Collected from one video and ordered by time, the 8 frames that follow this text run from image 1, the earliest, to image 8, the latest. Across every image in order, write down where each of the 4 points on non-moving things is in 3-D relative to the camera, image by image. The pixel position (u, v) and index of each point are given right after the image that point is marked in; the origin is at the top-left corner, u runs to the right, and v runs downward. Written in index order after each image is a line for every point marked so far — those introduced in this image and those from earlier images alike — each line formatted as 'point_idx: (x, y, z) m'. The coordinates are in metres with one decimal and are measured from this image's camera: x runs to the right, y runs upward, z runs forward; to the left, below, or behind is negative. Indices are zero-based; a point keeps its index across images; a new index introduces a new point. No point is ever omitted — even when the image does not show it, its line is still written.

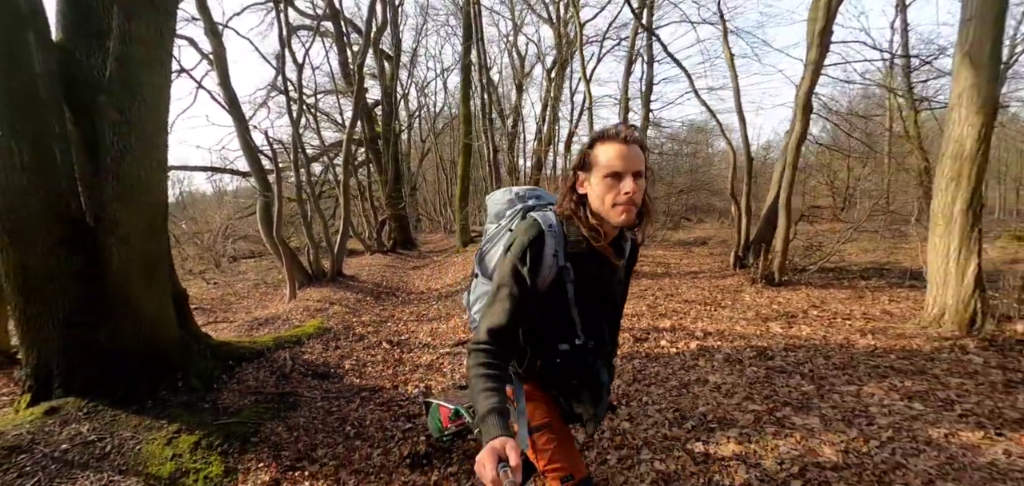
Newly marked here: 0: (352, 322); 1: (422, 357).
0: (-2.9, -1.4, +8.2) m
1: (-1.2, -1.6, +6.4) m
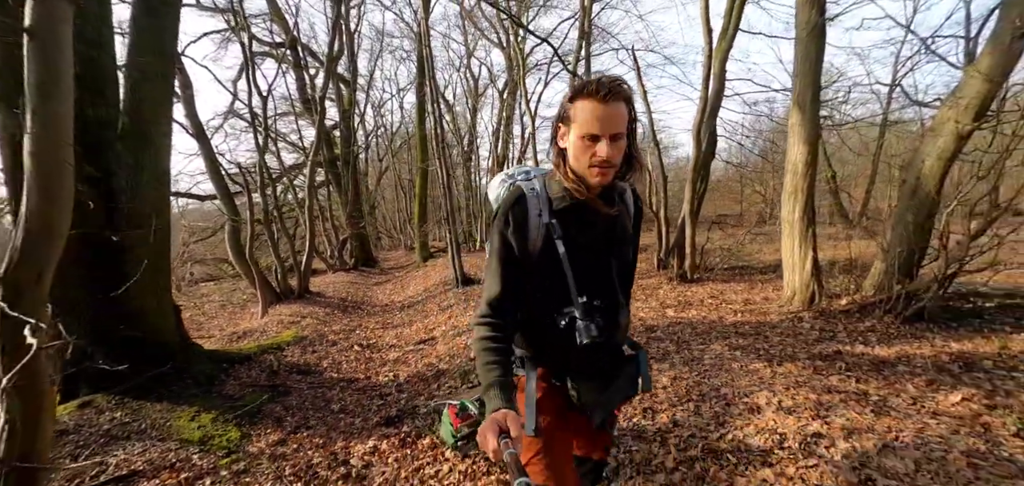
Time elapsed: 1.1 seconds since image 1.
0: (-3.7, -1.8, +9.1) m
1: (-2.0, -1.8, +7.5) m
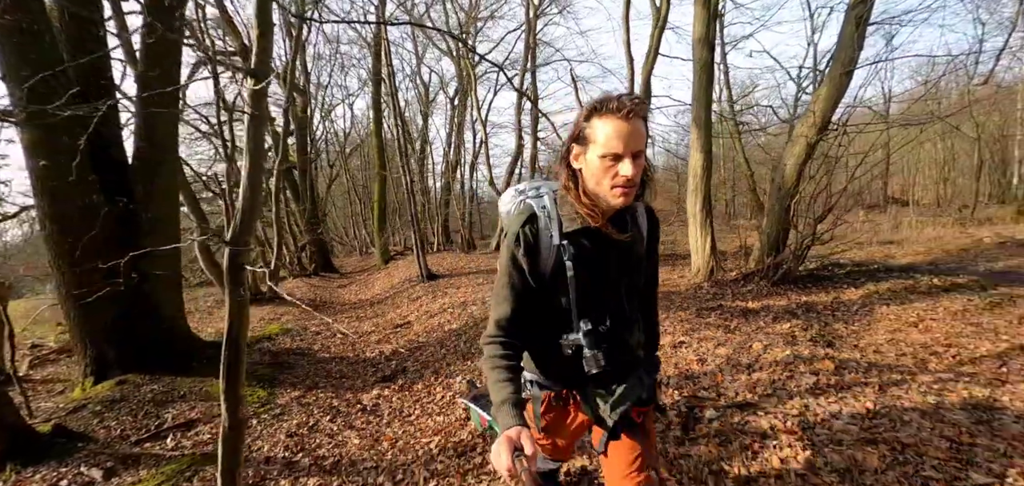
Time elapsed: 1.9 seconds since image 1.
0: (-4.6, -1.8, +10.1) m
1: (-2.6, -1.8, +8.6) m
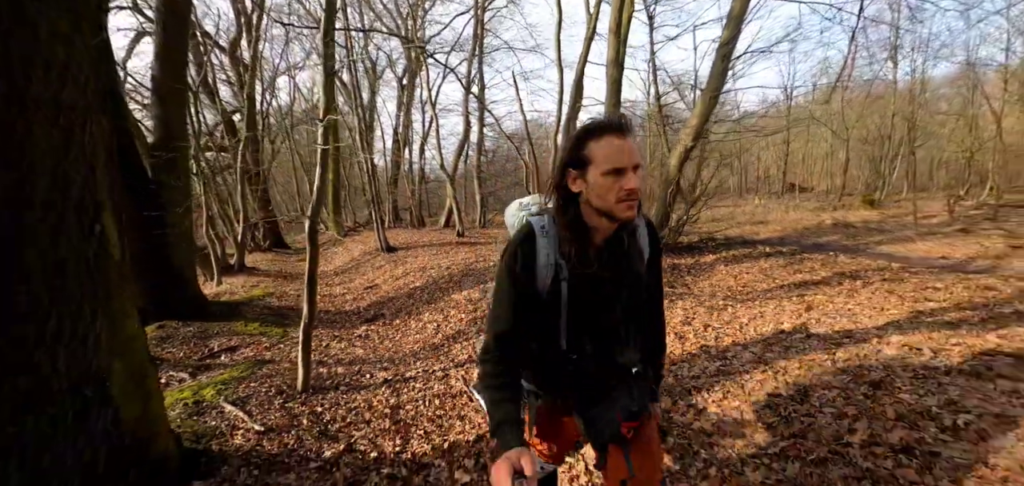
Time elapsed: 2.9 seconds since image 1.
0: (-5.9, -1.2, +11.8) m
1: (-3.8, -1.2, +10.6) m
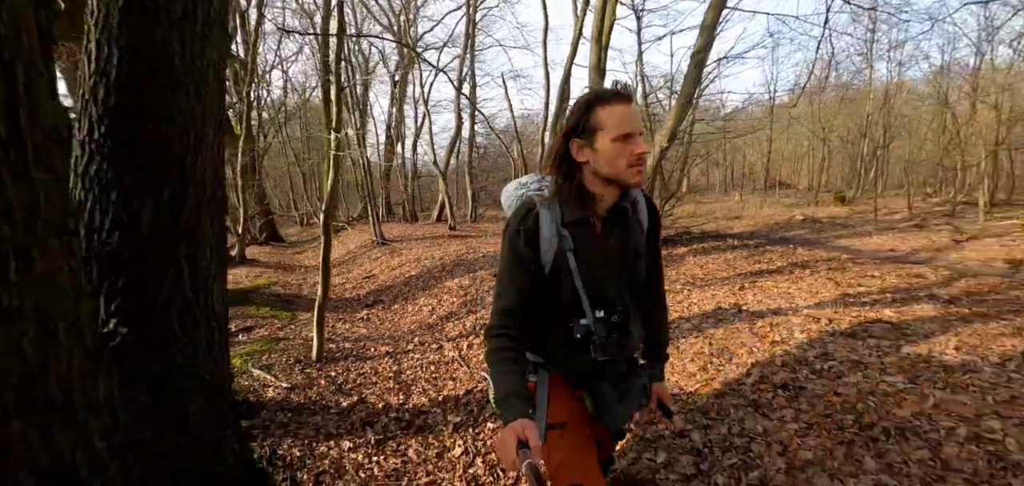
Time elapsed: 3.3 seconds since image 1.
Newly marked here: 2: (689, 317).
0: (-6.2, -1.0, +12.5) m
1: (-4.1, -1.0, +11.4) m
2: (+2.0, -0.8, +5.1) m
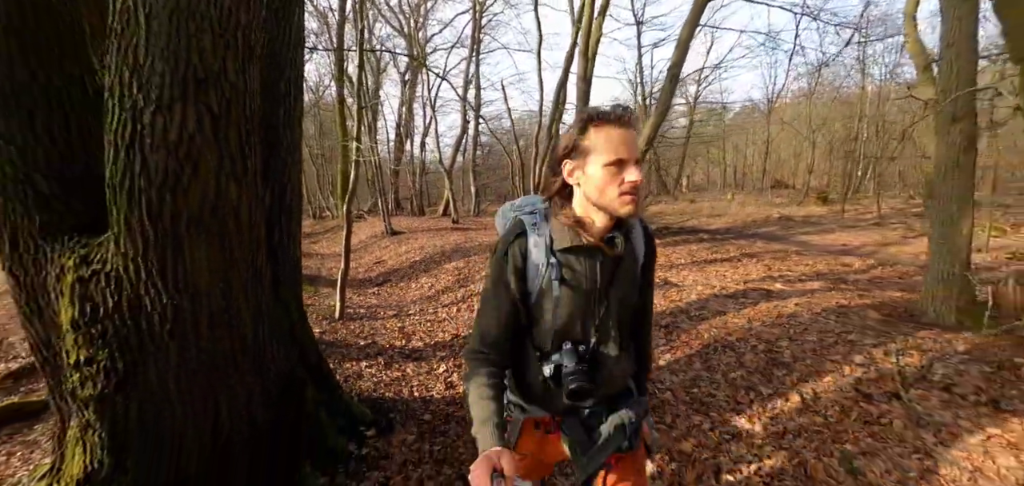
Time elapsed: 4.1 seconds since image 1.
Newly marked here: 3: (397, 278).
0: (-6.4, -0.6, +14.2) m
1: (-4.3, -0.7, +13.0) m
2: (+1.7, -0.7, +6.7) m
3: (-2.8, -0.8, +10.9) m
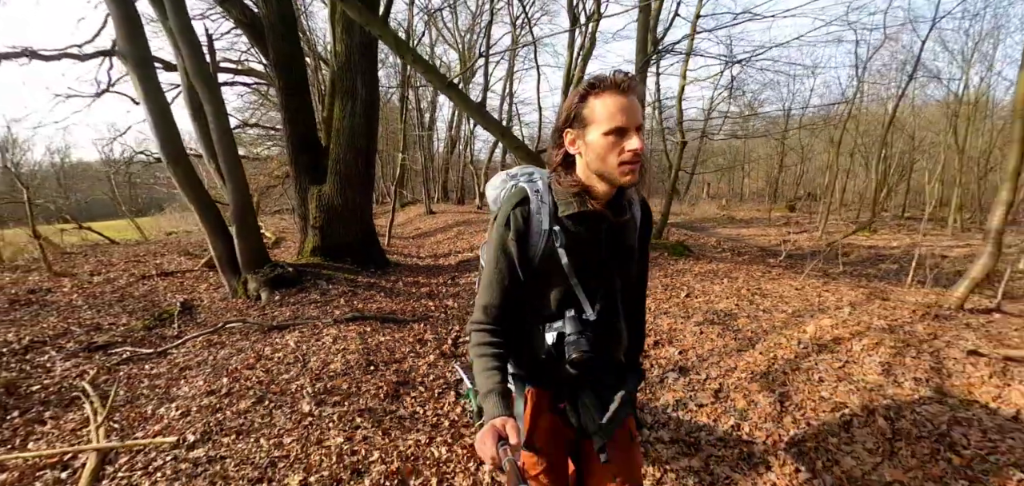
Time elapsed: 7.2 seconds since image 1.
0: (-6.7, +0.8, +21.6) m
1: (-4.8, +0.6, +20.2) m
2: (+0.4, +0.3, +13.2) m
3: (-3.5, +0.4, +17.9) m
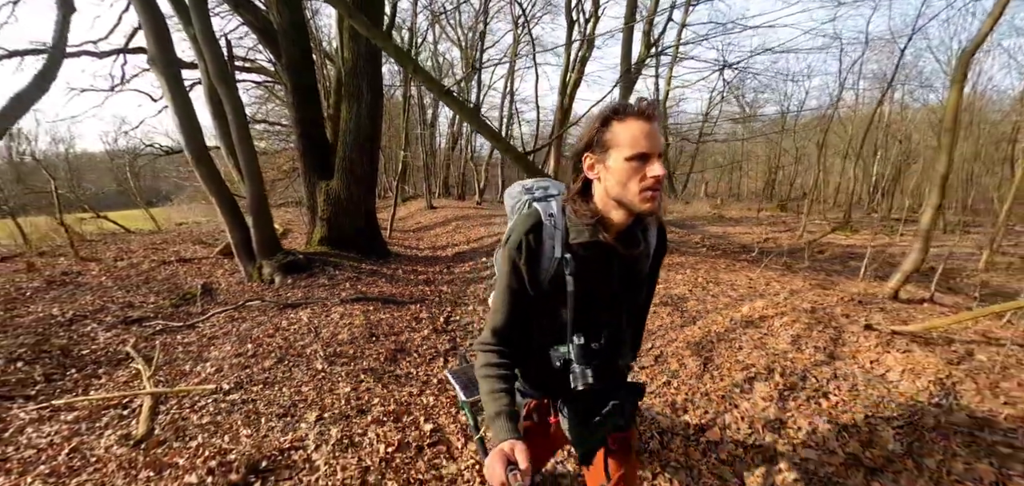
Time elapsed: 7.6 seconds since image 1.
0: (-6.9, +1.2, +22.5) m
1: (-5.0, +0.9, +21.1) m
2: (+0.2, +0.5, +14.1) m
3: (-3.7, +0.7, +18.8) m
